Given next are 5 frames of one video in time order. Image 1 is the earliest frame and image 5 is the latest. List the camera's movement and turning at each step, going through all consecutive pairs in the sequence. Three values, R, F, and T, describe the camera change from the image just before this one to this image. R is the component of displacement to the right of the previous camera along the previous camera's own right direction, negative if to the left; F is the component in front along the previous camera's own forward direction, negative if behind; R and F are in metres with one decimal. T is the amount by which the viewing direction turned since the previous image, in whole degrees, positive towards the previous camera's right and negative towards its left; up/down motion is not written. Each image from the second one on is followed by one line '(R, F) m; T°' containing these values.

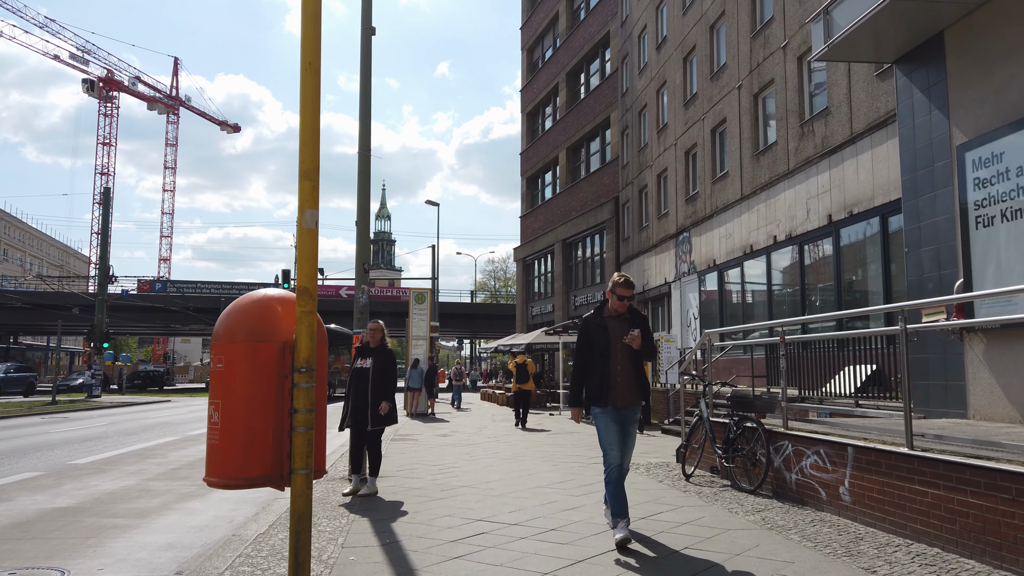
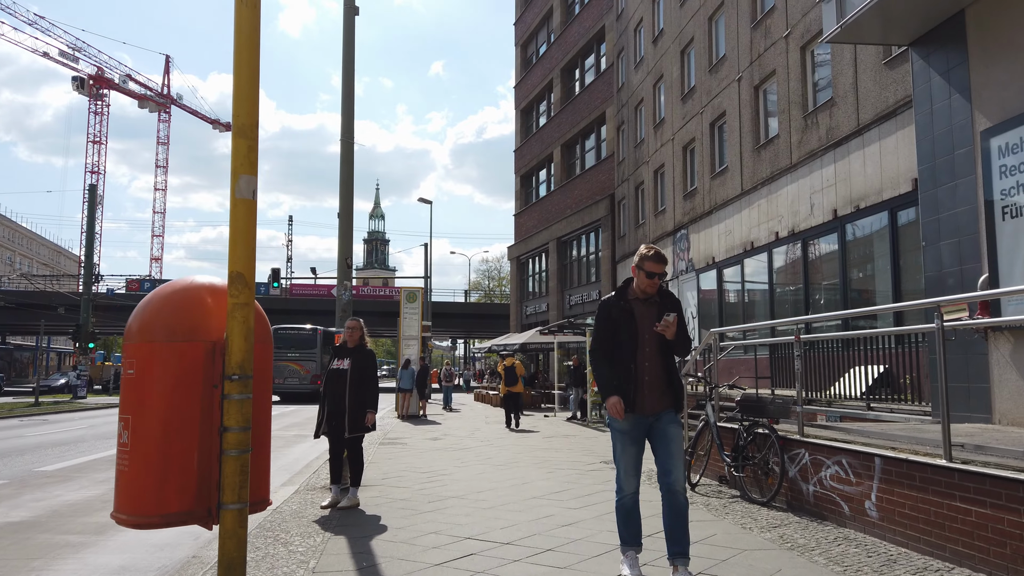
(0.0, +0.6) m; 0°
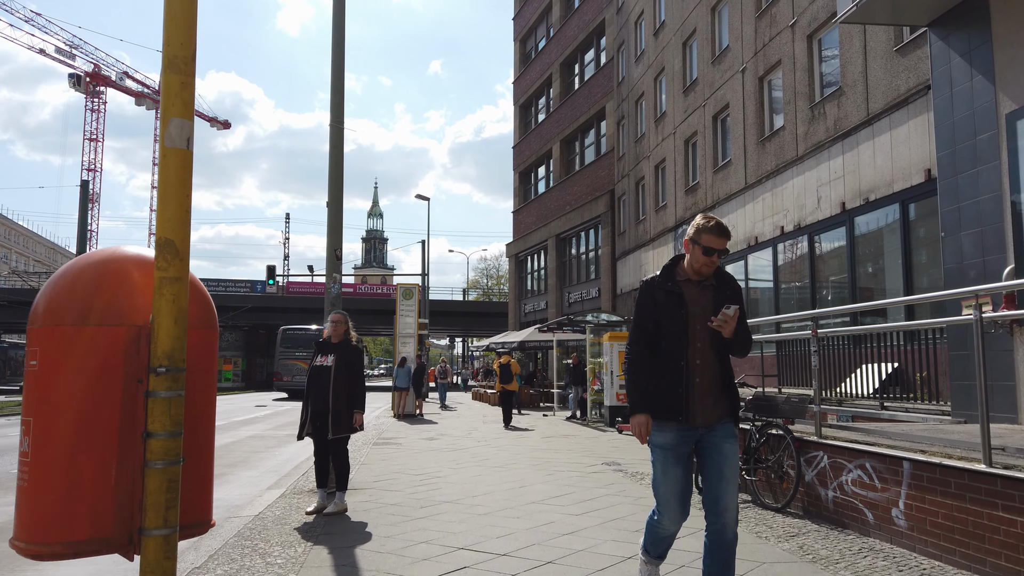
(0.0, +0.5) m; 0°
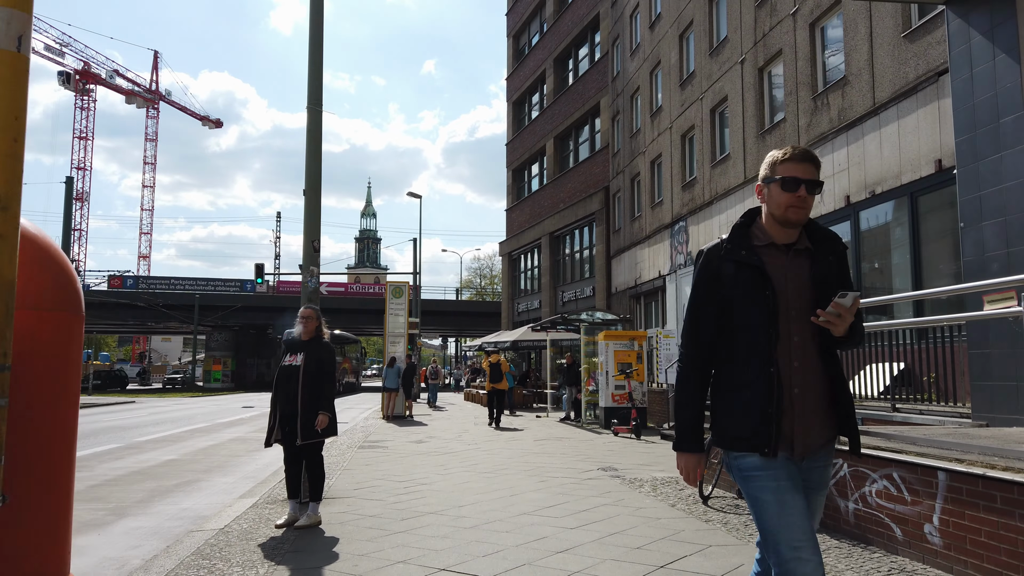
(0.0, +0.6) m; 0°
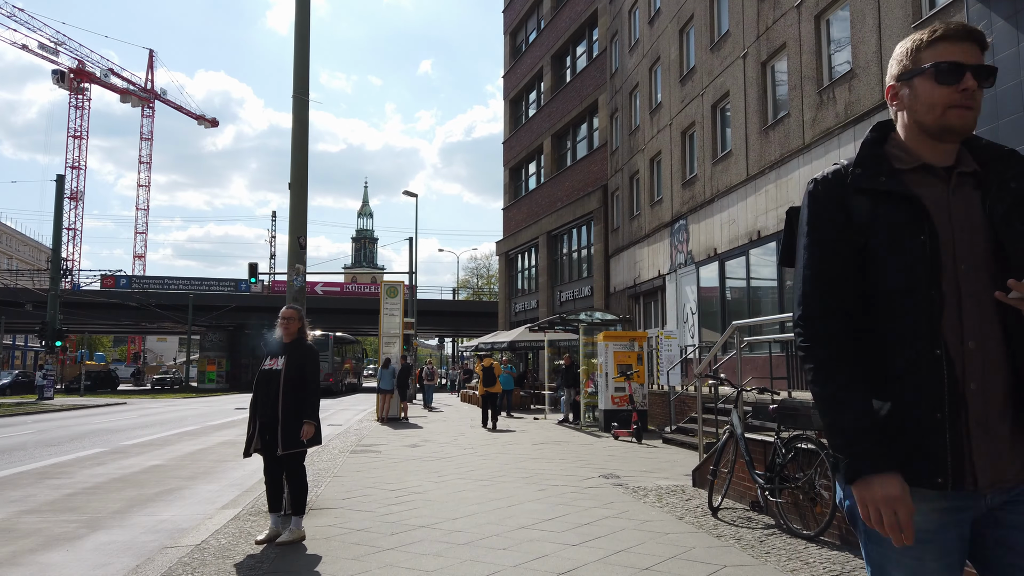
(0.0, +0.4) m; 0°
